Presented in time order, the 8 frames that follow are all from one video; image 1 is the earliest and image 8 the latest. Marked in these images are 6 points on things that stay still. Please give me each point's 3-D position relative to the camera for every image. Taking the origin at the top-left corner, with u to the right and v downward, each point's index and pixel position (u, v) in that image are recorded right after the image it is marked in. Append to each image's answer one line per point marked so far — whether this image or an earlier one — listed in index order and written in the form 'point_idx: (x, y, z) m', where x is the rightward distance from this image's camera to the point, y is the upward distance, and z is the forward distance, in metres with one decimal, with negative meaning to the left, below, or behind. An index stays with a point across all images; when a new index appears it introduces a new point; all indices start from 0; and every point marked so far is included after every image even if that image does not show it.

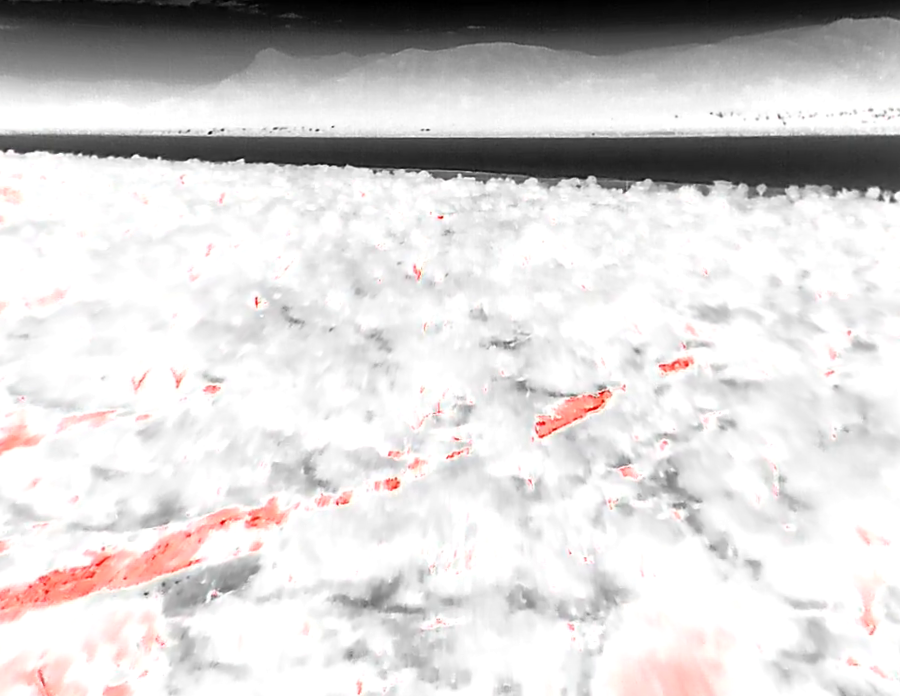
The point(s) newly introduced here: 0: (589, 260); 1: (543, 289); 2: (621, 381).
0: (+2.0, +1.3, +9.2) m
1: (+1.0, +0.7, +7.5) m
2: (+1.3, -0.3, +4.9) m
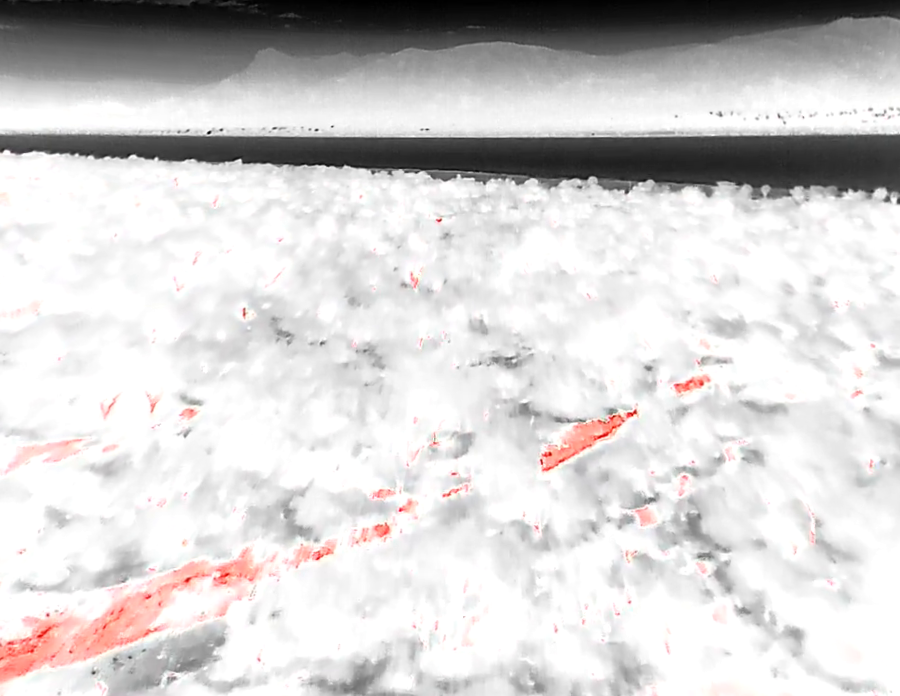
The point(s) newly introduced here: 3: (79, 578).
0: (+2.0, +1.1, +8.8) m
1: (+1.0, +0.5, +7.1) m
2: (+1.3, -0.4, +4.5) m
3: (-1.7, -1.0, +2.9) m
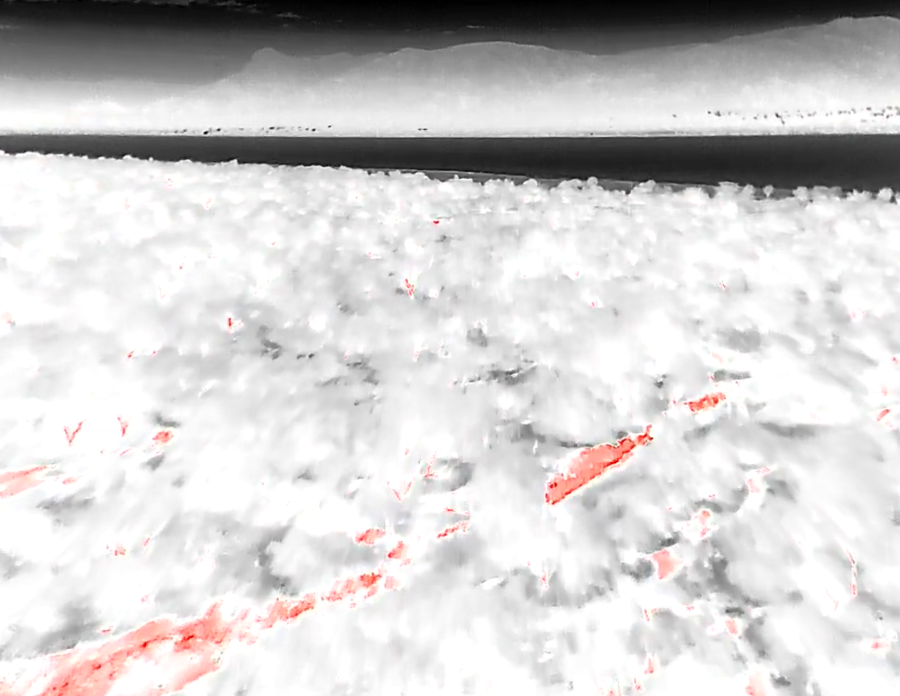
0: (+1.9, +1.0, +8.4) m
1: (+1.0, +0.4, +6.7) m
2: (+1.2, -0.5, +4.2) m
3: (-1.7, -1.2, +2.6) m
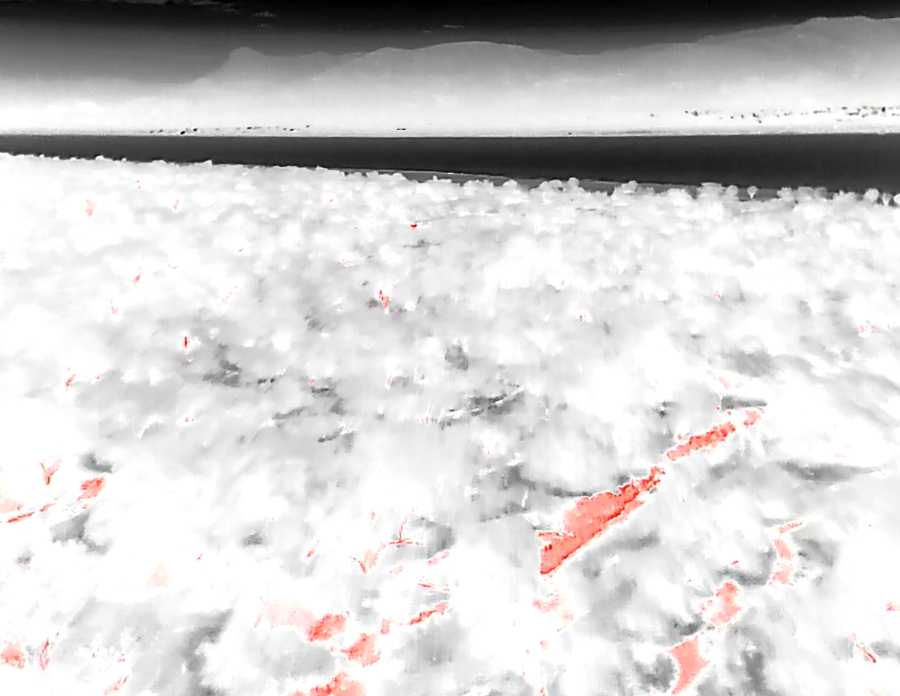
0: (+1.7, +0.8, +7.9) m
1: (+0.8, +0.2, +6.2) m
2: (+1.1, -0.7, +3.7) m
3: (-1.8, -1.4, +2.0) m
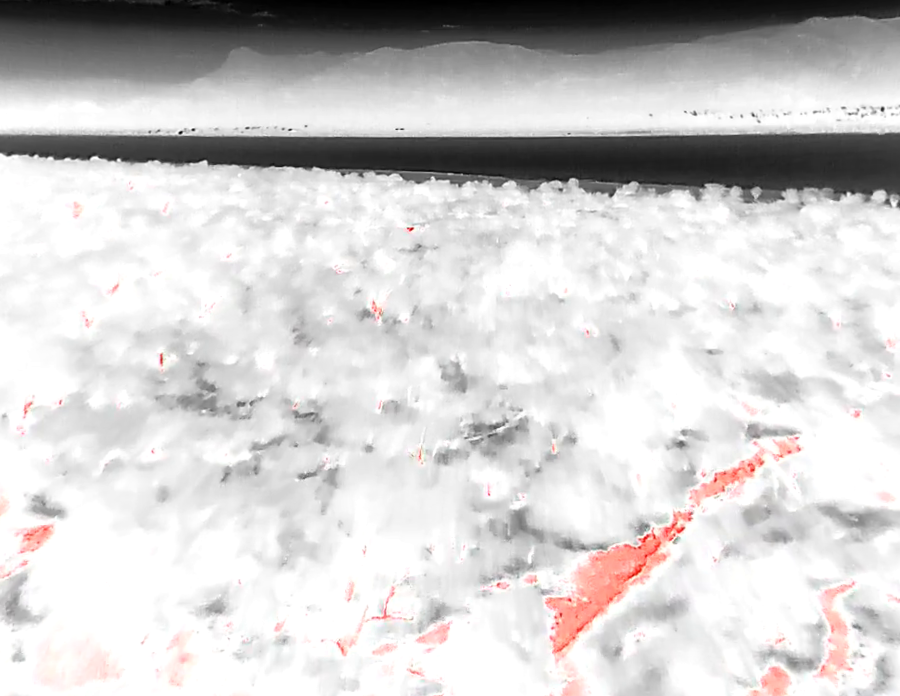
0: (+1.6, +0.7, +7.5) m
1: (+0.7, +0.1, +5.7) m
2: (+1.1, -0.9, +3.2) m
3: (-1.8, -1.5, +1.5) m
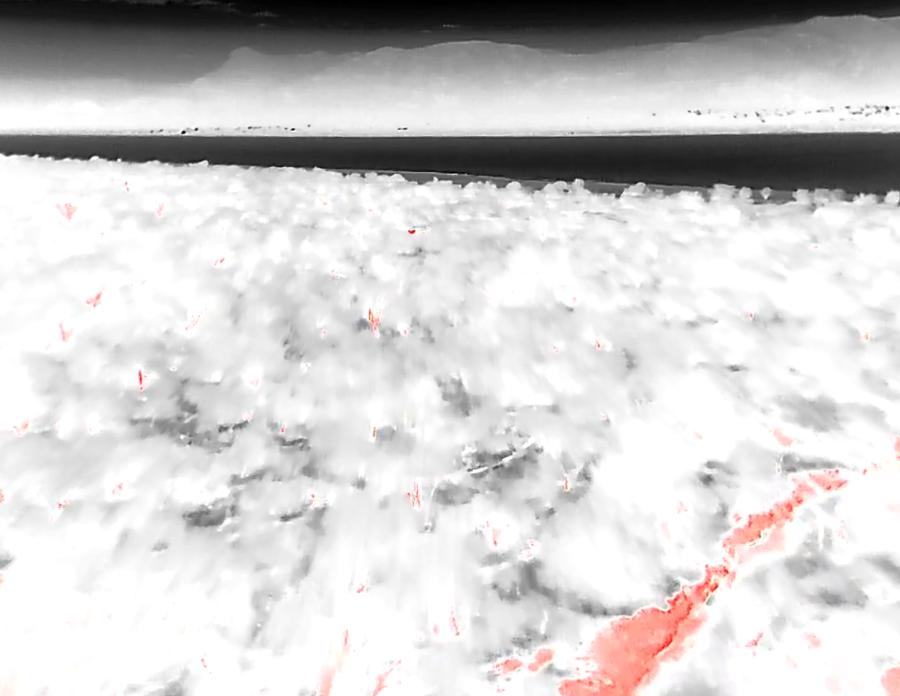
0: (+1.6, +0.5, +7.0) m
1: (+0.8, 0.0, +5.3) m
2: (+1.1, -1.0, +2.8) m
3: (-1.8, -1.7, +1.1) m
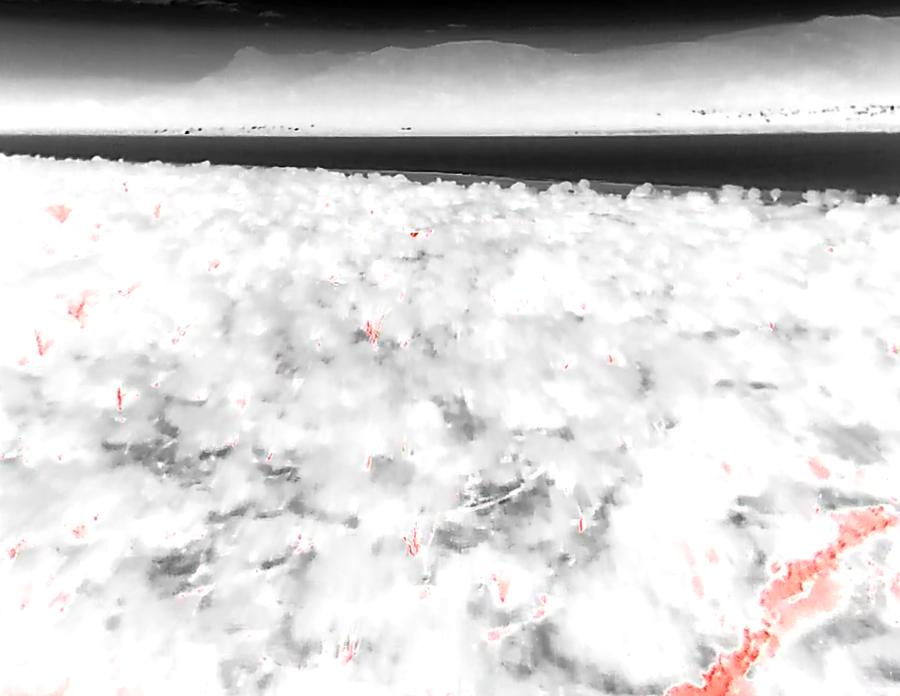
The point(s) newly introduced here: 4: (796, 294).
0: (+1.7, +0.4, +6.7) m
1: (+0.8, -0.2, +4.9) m
2: (+1.1, -1.1, +2.4) m
3: (-1.8, -1.8, +0.7) m
4: (+3.7, +0.6, +7.0) m
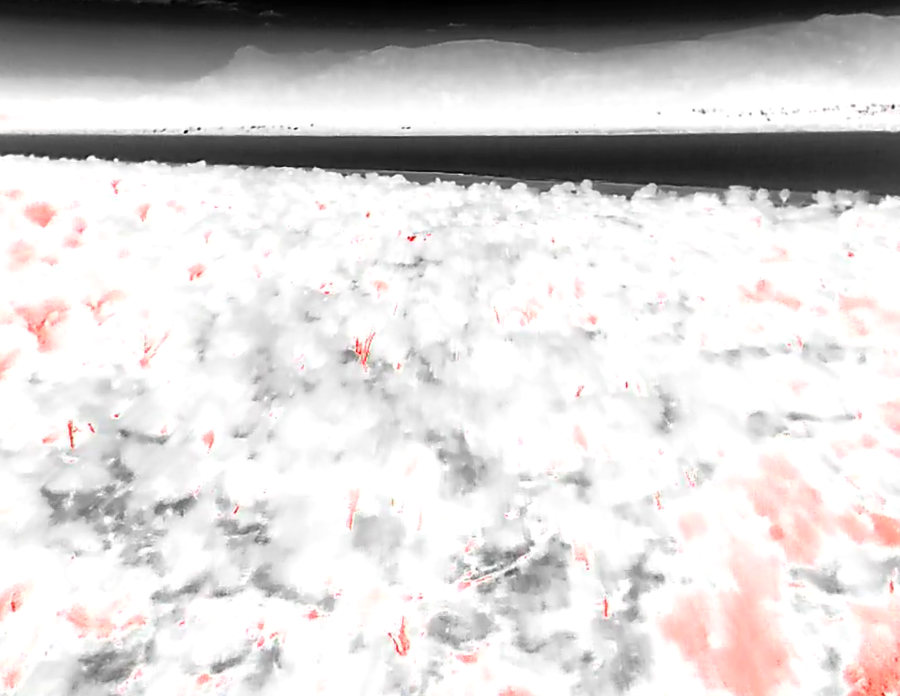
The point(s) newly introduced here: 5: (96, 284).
0: (+1.6, +0.2, +6.1) m
1: (+0.8, -0.4, +4.4) m
2: (+1.1, -1.3, +1.8) m
3: (-1.8, -2.0, +0.2) m
4: (+3.7, +0.4, +6.4) m
5: (-3.5, +0.5, +6.4) m
